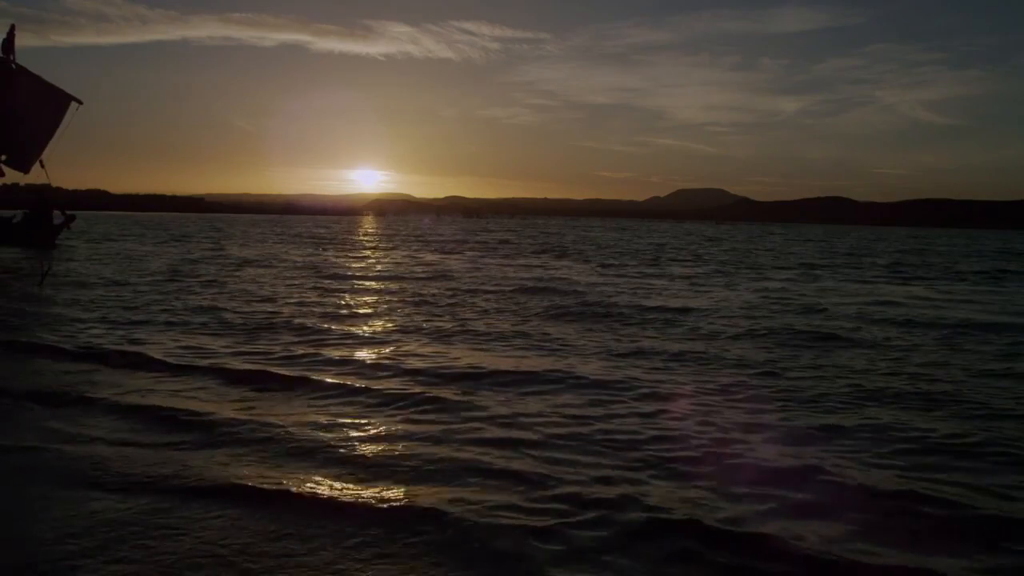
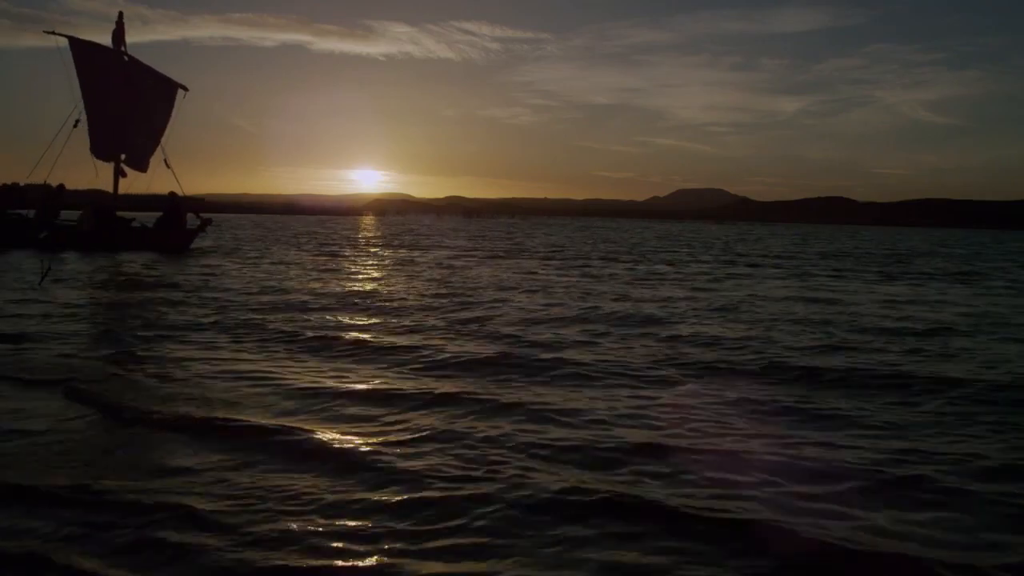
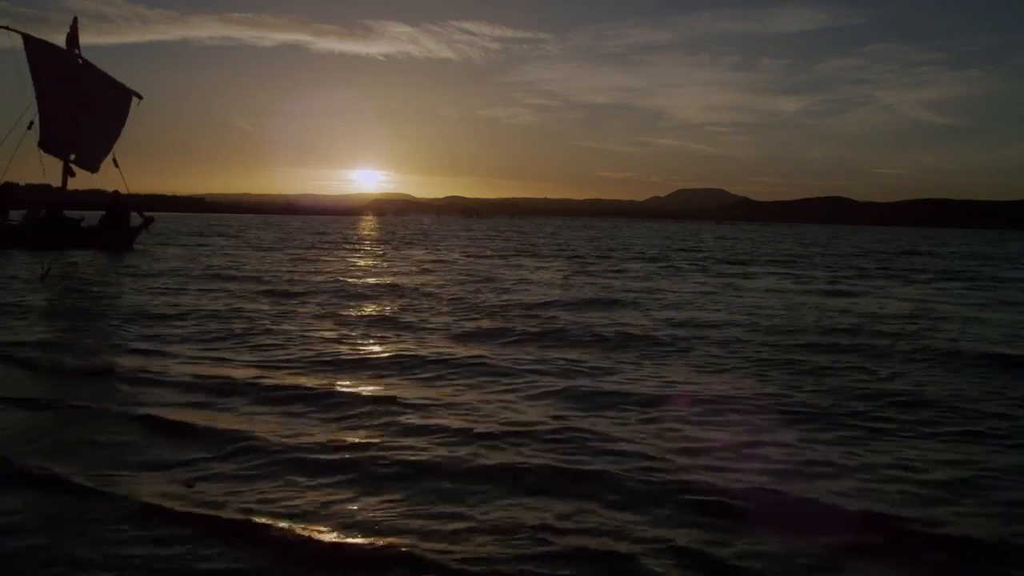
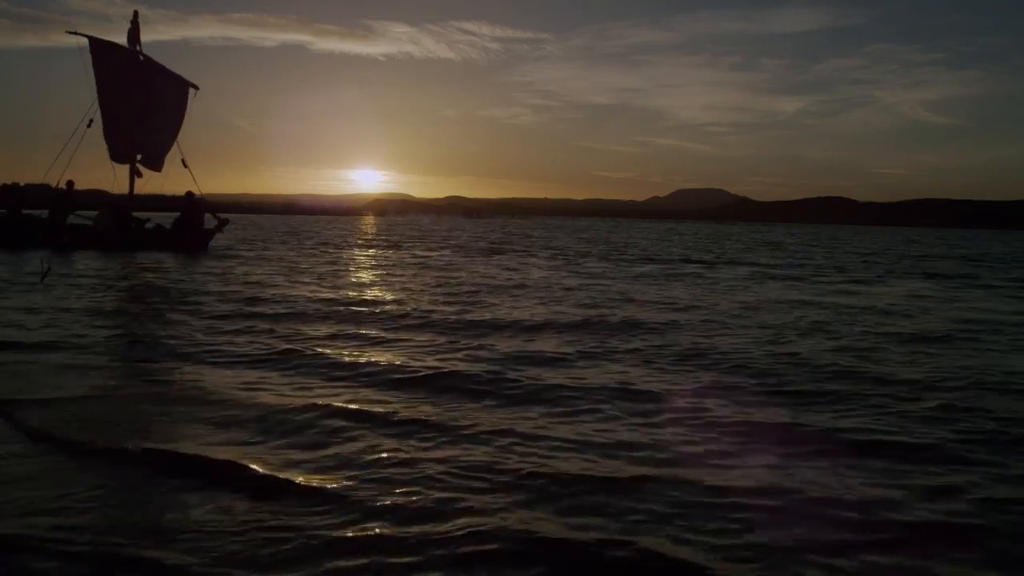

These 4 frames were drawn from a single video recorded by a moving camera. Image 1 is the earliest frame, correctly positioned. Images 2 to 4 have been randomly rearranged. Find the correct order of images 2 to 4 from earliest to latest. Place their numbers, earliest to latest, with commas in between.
3, 2, 4
